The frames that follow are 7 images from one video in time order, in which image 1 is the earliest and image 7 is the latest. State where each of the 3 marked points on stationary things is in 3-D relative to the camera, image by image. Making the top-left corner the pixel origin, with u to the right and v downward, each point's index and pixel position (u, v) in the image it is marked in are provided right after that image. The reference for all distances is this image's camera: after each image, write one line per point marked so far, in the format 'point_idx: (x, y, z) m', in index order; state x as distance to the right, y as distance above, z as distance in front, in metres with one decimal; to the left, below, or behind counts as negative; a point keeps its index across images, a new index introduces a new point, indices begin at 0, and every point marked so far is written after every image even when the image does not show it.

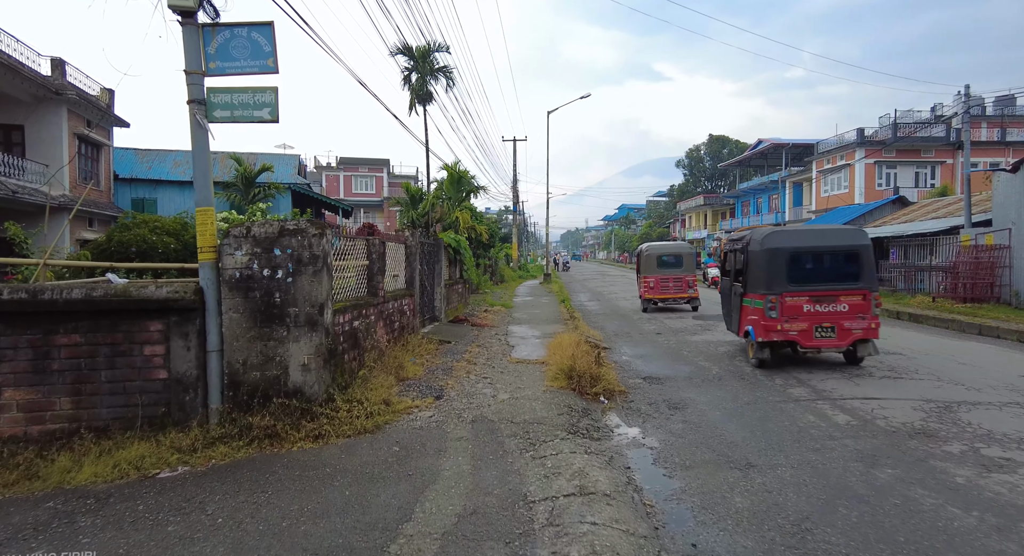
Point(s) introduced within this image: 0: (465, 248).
0: (-1.0, +0.6, +11.0) m
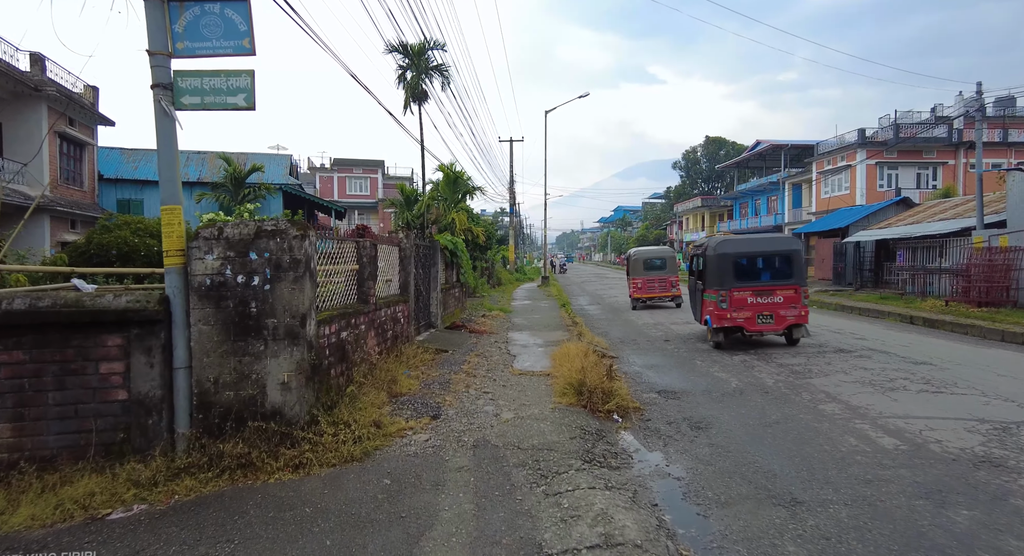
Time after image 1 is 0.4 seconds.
0: (-1.0, +0.5, +10.5) m
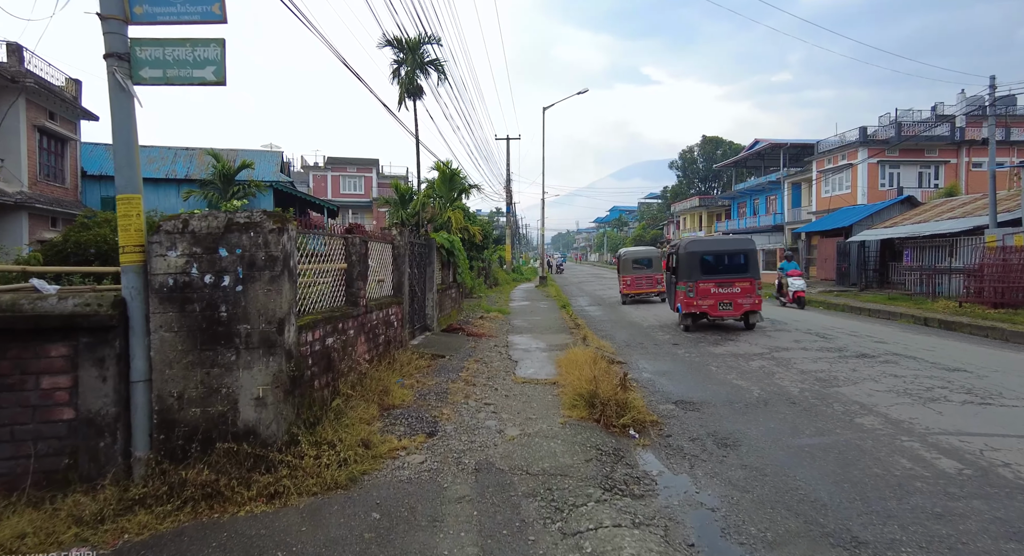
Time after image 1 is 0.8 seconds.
0: (-1.0, +0.5, +10.1) m
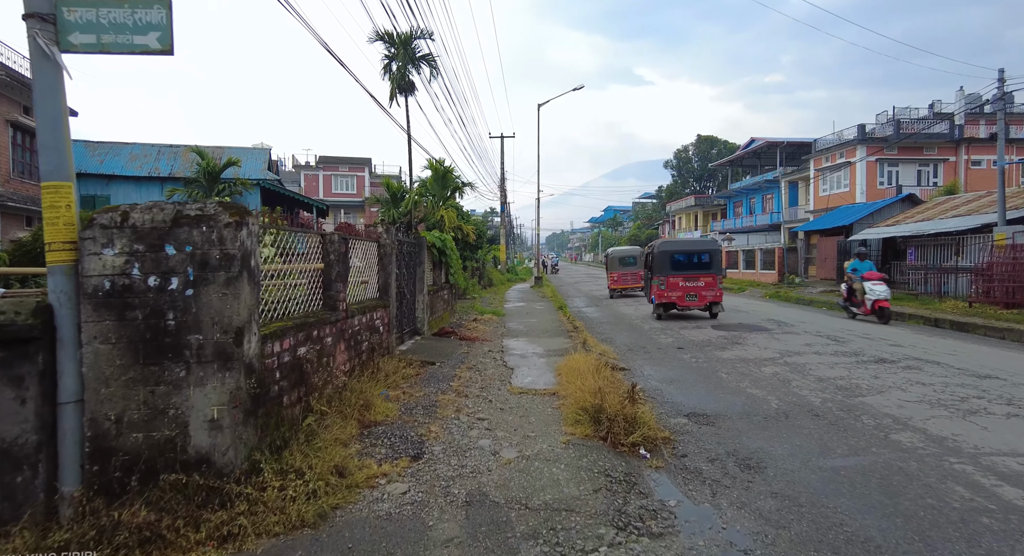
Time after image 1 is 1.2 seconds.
0: (-1.1, +0.5, +9.6) m
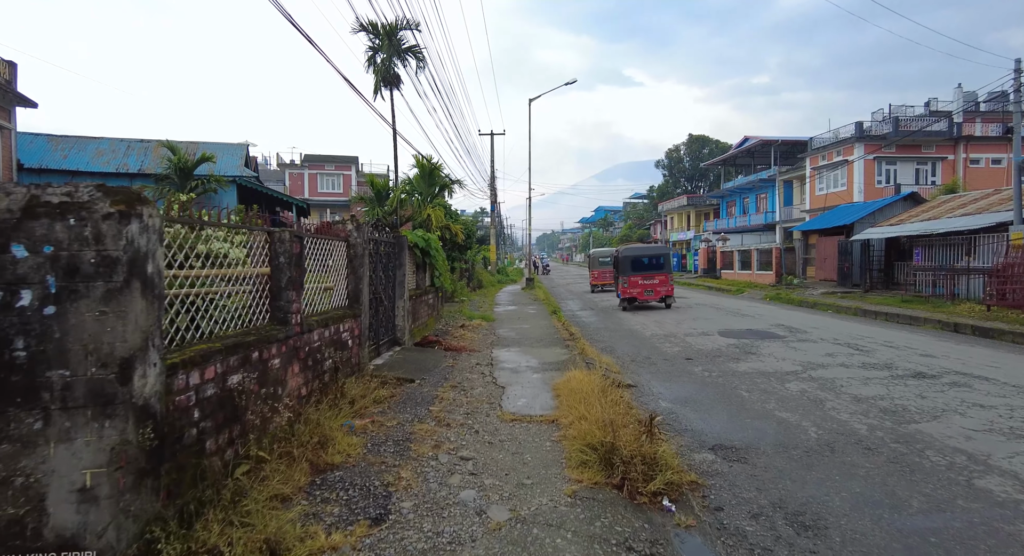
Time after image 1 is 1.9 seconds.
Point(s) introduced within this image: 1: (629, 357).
0: (-1.3, +0.5, +8.9) m
1: (+1.5, -1.0, +6.7) m
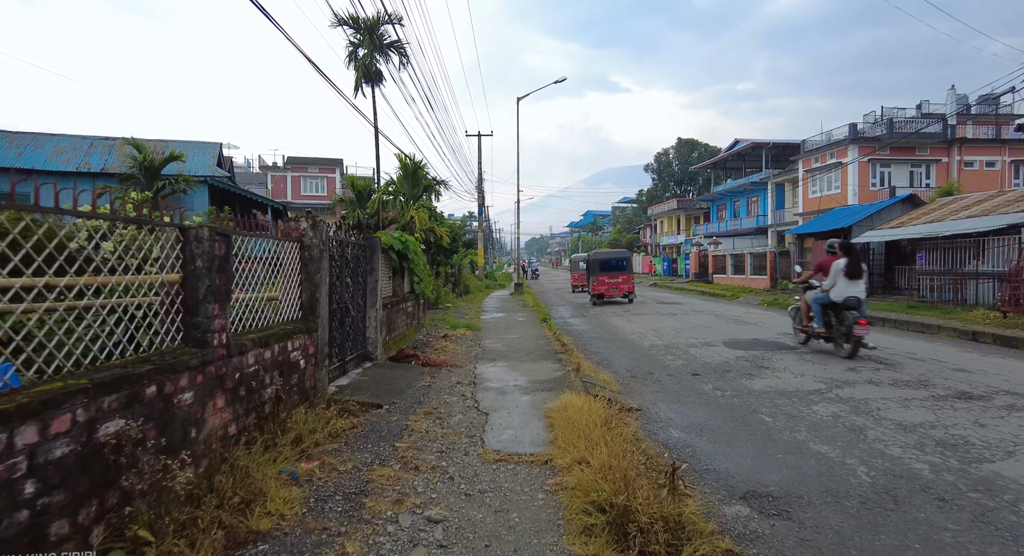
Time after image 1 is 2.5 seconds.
0: (-1.5, +0.4, +8.1) m
1: (+1.3, -1.1, +6.0) m
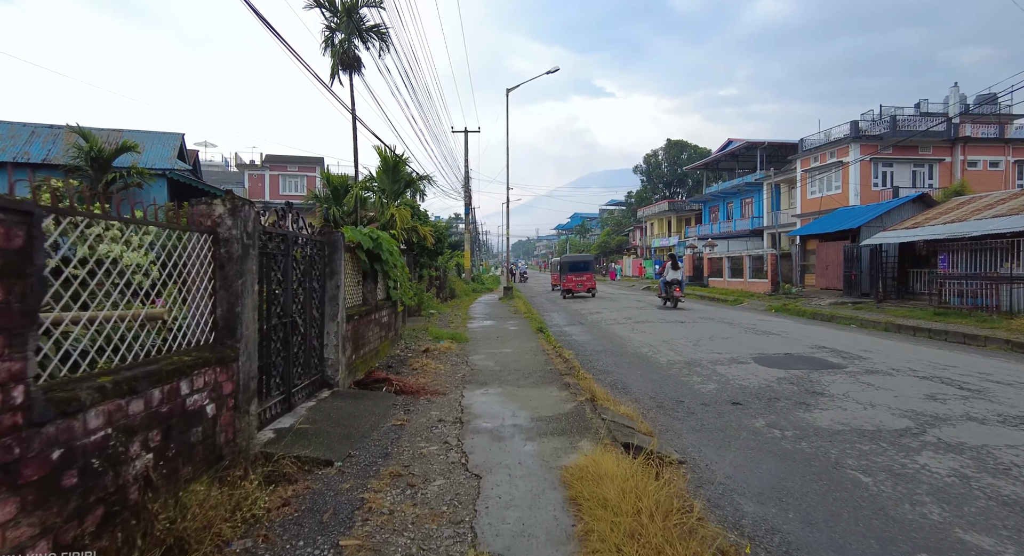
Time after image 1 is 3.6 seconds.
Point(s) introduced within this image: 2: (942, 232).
0: (-1.6, +0.3, +6.9) m
1: (+1.3, -1.1, +4.8) m
2: (+9.9, +1.1, +11.9) m
